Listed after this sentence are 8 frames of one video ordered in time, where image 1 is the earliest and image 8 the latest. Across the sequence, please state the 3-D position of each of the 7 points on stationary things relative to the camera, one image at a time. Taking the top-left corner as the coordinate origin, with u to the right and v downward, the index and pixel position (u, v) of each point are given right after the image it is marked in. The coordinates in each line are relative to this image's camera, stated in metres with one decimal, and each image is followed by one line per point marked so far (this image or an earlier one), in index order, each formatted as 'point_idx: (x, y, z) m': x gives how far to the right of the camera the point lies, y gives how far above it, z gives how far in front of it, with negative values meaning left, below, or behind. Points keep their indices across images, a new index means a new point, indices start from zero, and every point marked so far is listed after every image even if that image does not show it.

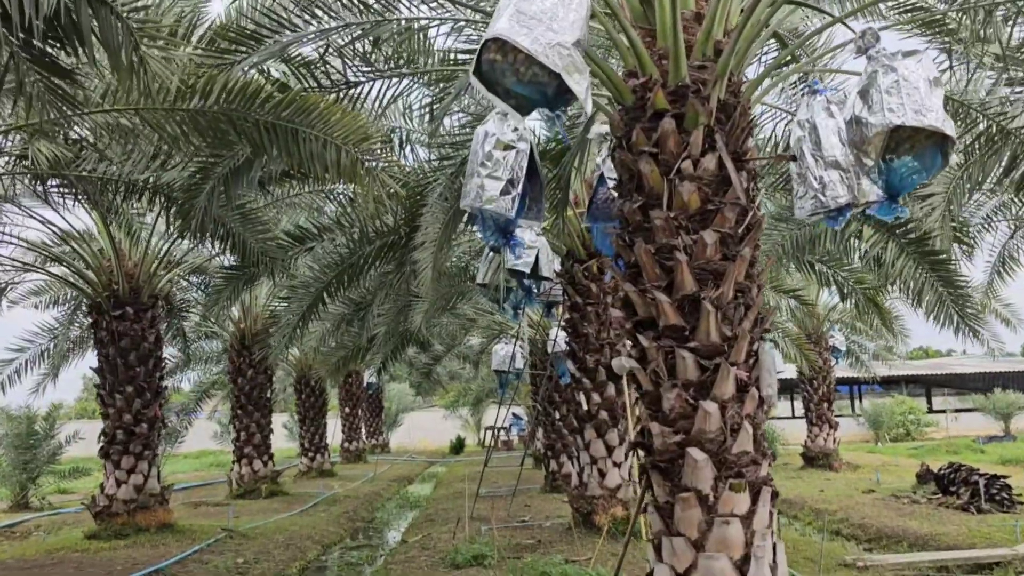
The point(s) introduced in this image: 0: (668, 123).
0: (+0.8, +0.8, +4.1) m
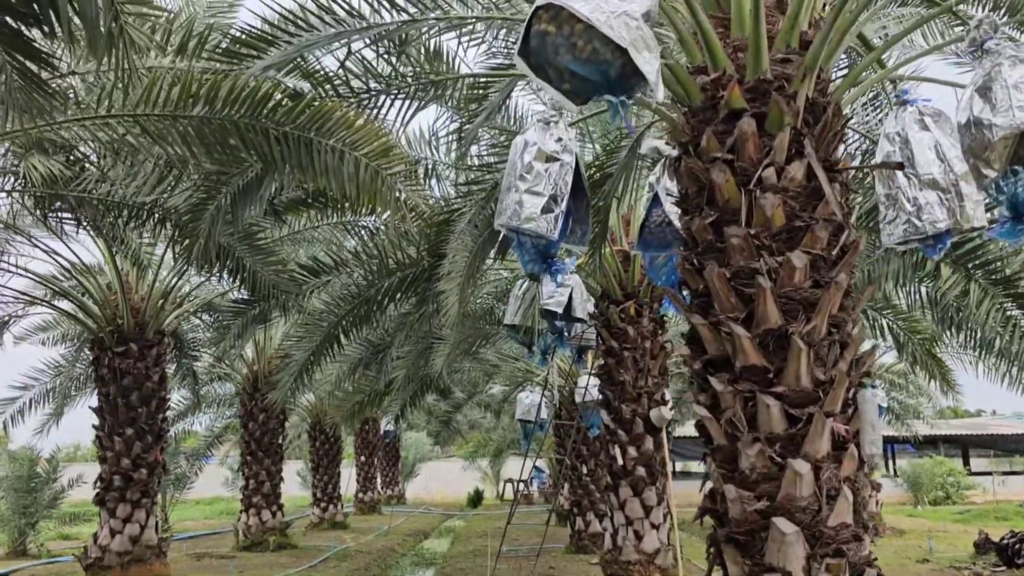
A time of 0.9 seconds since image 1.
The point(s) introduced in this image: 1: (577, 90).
0: (+1.0, +0.7, +3.4) m
1: (+0.2, +0.7, +3.0) m
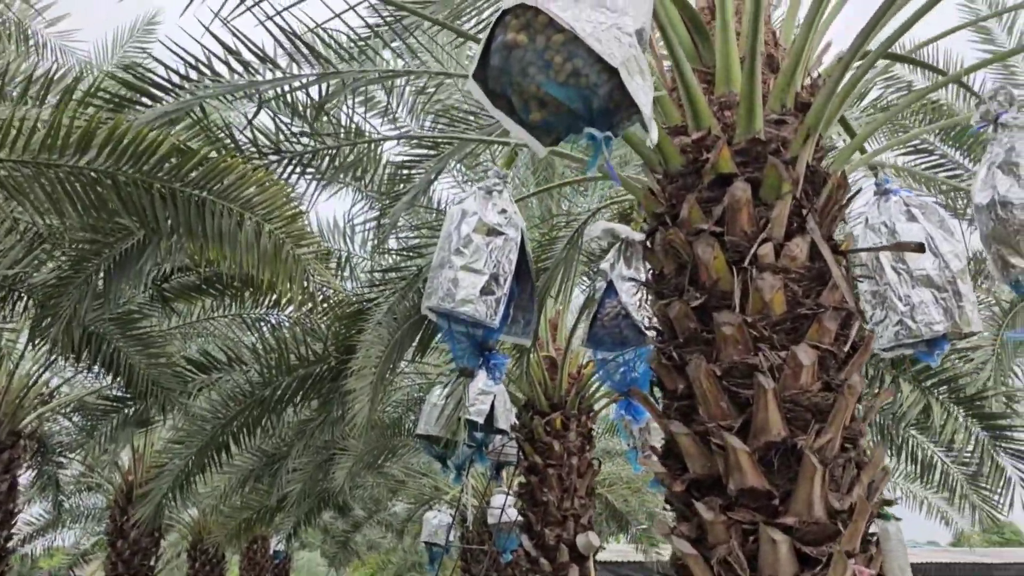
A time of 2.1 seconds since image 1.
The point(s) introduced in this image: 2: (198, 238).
0: (+0.8, +0.3, +2.9) m
1: (+0.1, +0.5, +2.3) m
2: (-1.6, +0.2, +4.2) m
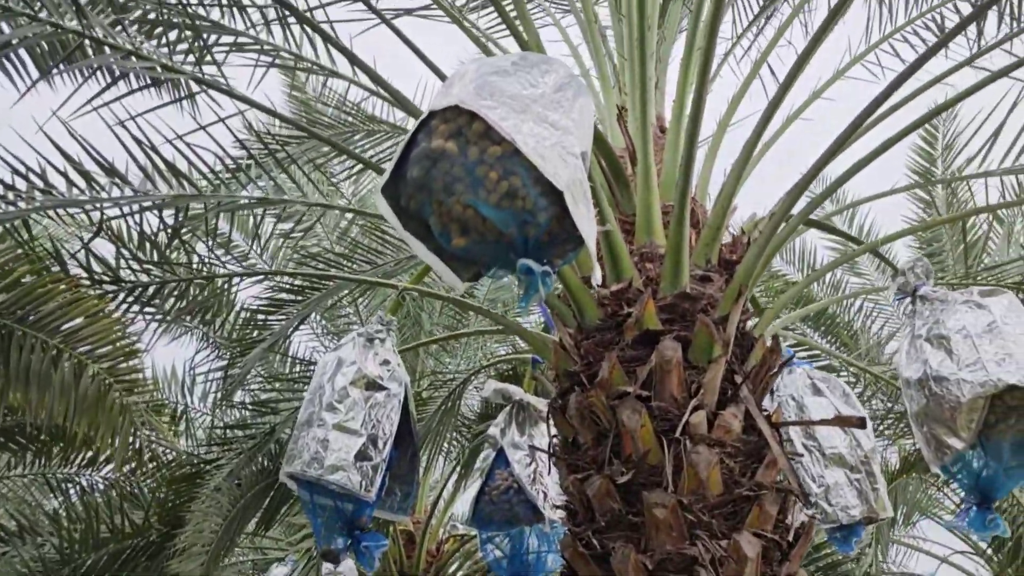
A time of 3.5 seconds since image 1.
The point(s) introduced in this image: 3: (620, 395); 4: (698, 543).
0: (+0.5, -0.2, +2.5) m
1: (-0.1, +0.1, +1.9) m
2: (-2.1, -0.4, +3.4) m
3: (+0.3, -0.3, +2.5) m
4: (+0.5, -0.7, +2.3) m
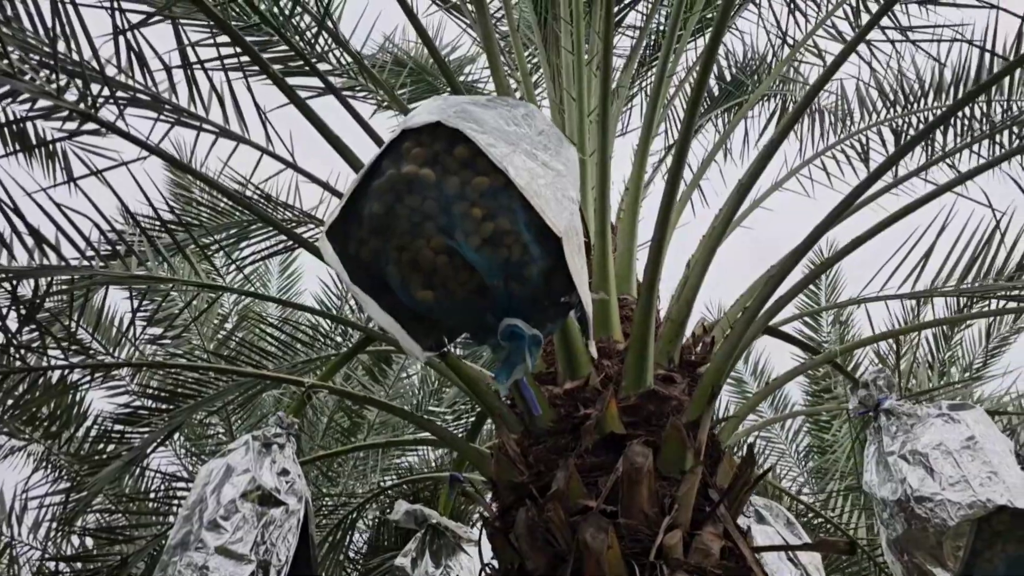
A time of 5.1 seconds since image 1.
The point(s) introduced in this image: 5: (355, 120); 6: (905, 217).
0: (+0.3, -0.4, +2.2) m
1: (-0.1, 0.0, +1.5) m
2: (-2.3, -0.6, +2.6) m
3: (+0.2, -0.6, +2.1) m
4: (+0.4, -0.9, +1.8) m
5: (-0.5, +0.6, +2.9) m
6: (+1.3, +0.2, +2.8) m
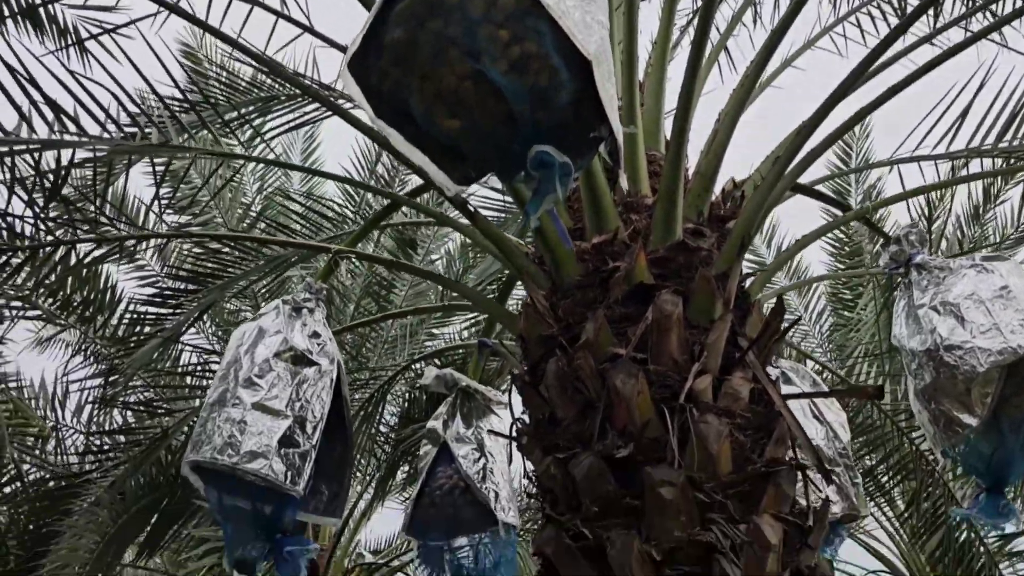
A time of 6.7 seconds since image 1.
0: (+0.4, 0.0, +2.2) m
1: (-0.1, +0.3, +1.5) m
2: (-2.2, -0.2, +2.7) m
3: (+0.2, -0.2, +2.1) m
4: (+0.5, -0.5, +1.9) m
5: (-0.5, +1.0, +2.8) m
6: (+1.4, +0.7, +2.7) m
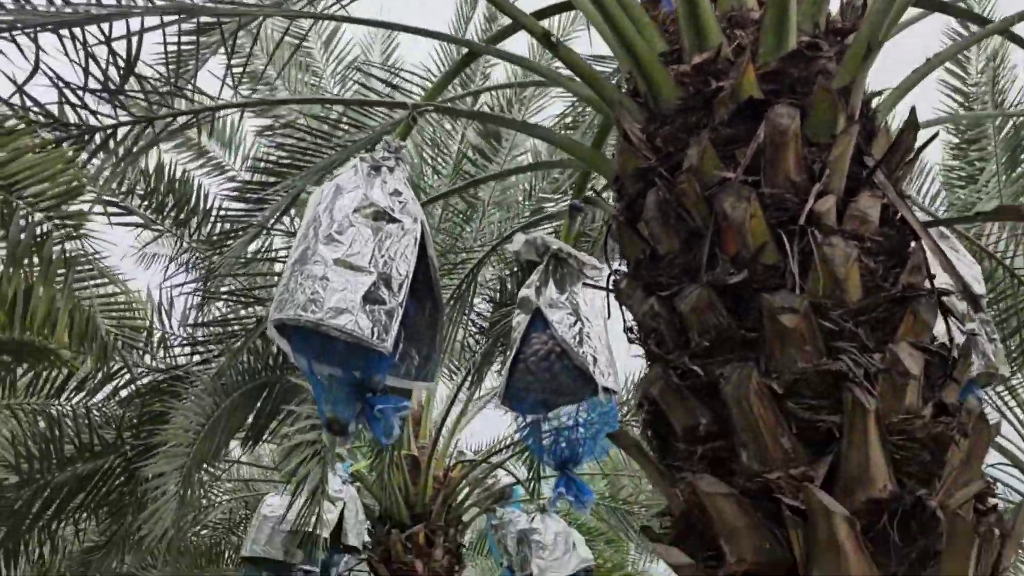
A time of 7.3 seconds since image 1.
0: (+0.6, +0.4, +1.9) m
1: (+0.1, +0.6, +1.3) m
2: (-1.9, +0.2, +2.7) m
3: (+0.5, +0.2, +1.9) m
4: (+0.7, -0.1, +1.7) m
5: (-0.2, +1.4, +2.5) m
6: (+1.6, +1.2, +2.2) m
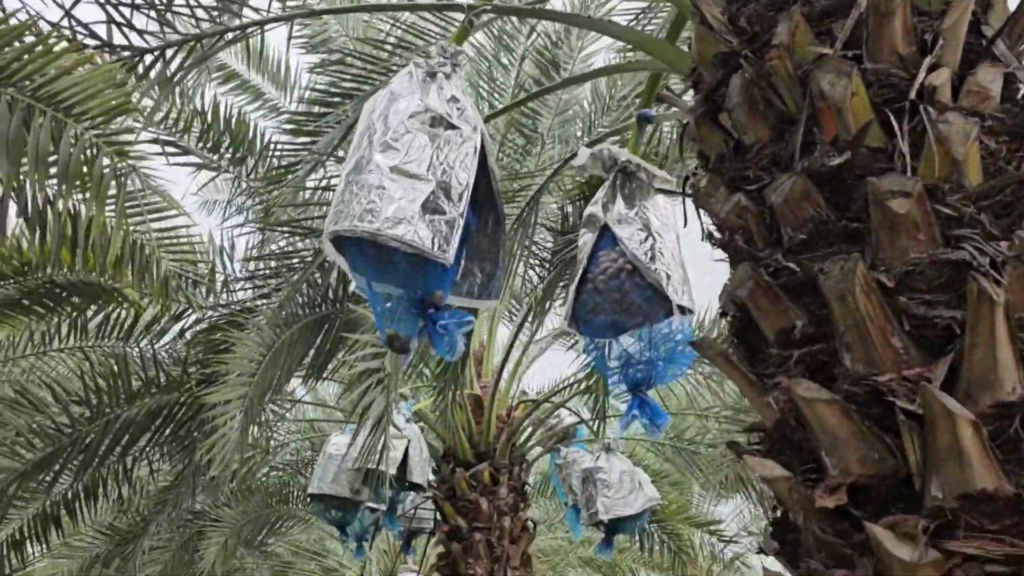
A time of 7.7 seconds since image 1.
0: (+0.7, +0.6, +1.7) m
1: (+0.1, +0.8, +1.1) m
2: (-1.7, +0.4, +2.7) m
3: (+0.6, +0.5, +1.7) m
4: (+0.8, +0.1, +1.5) m
5: (-0.1, +1.7, +2.3) m
6: (+1.7, +1.5, +1.9) m
